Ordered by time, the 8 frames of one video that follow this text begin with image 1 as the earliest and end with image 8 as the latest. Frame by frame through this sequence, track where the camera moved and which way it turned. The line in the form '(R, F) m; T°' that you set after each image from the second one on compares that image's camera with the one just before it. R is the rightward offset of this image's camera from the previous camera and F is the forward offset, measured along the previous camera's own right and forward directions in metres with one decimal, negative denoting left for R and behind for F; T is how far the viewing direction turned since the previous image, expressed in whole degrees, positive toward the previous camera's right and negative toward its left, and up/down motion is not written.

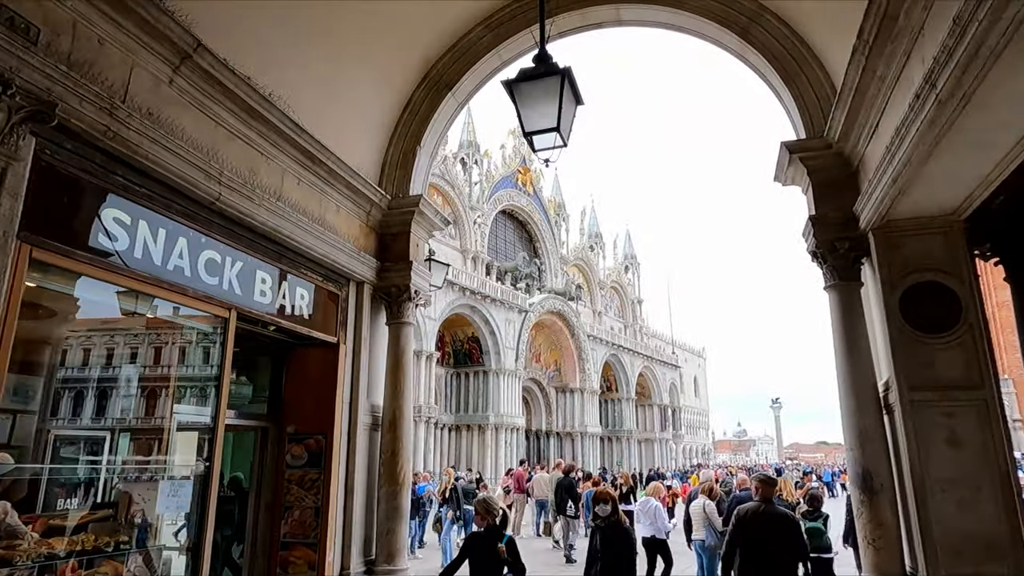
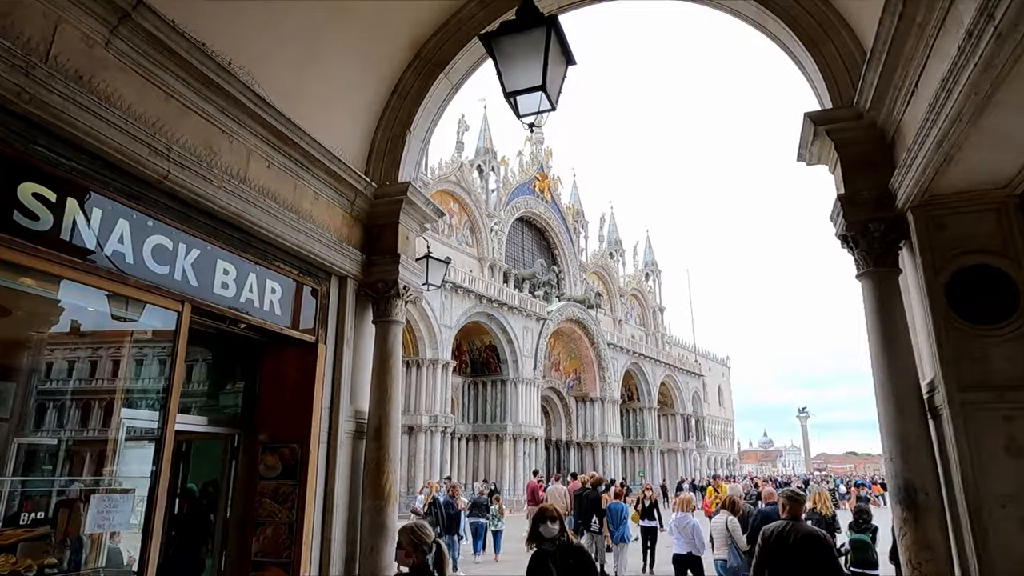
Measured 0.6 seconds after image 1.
(+0.2, +0.4) m; -2°
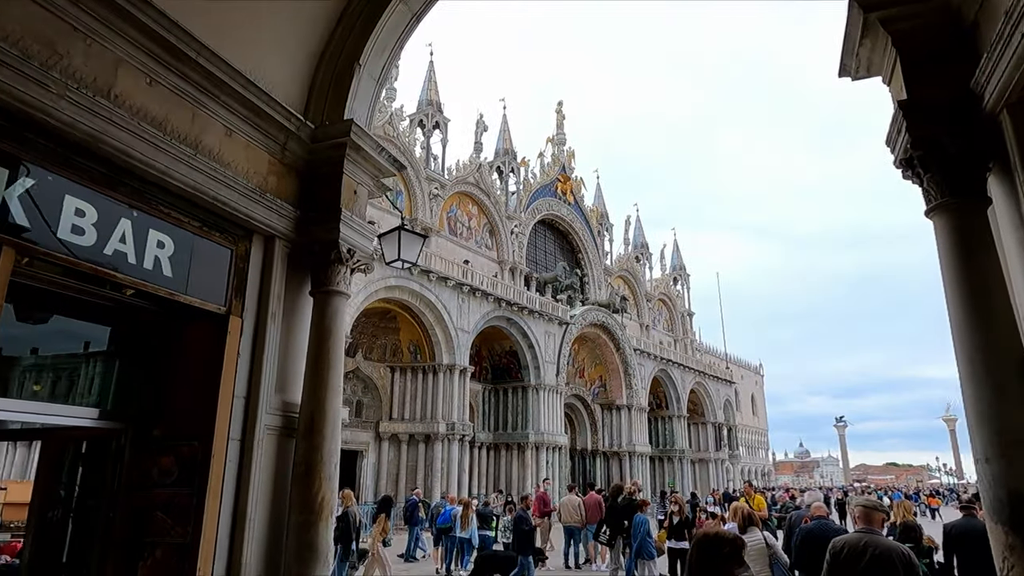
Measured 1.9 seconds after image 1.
(+0.3, +0.8) m; -2°
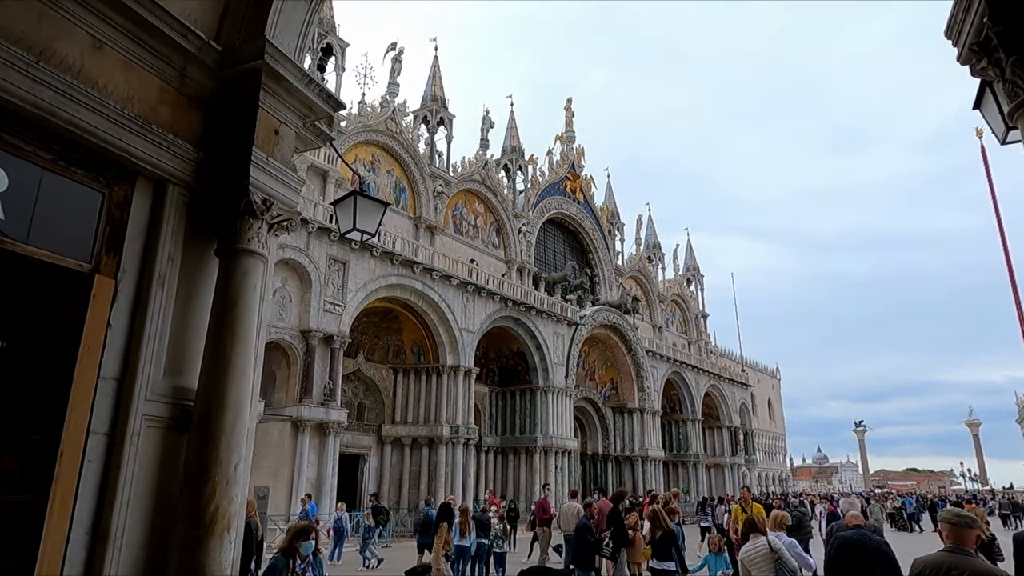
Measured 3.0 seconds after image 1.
(+0.2, +0.7) m; -1°
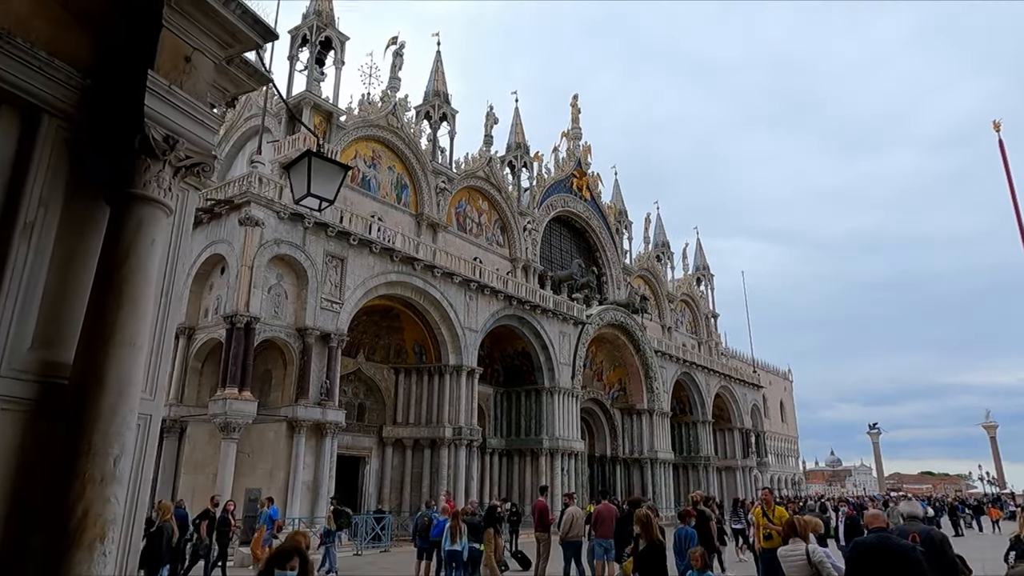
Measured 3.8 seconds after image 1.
(+0.2, +0.5) m; -1°
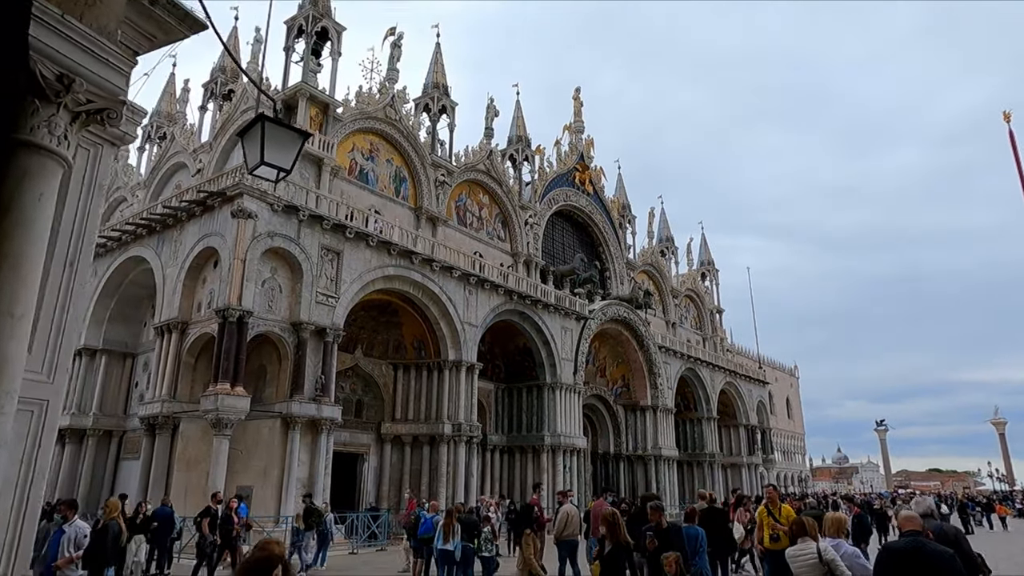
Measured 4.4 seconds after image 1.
(+0.2, +0.3) m; 0°
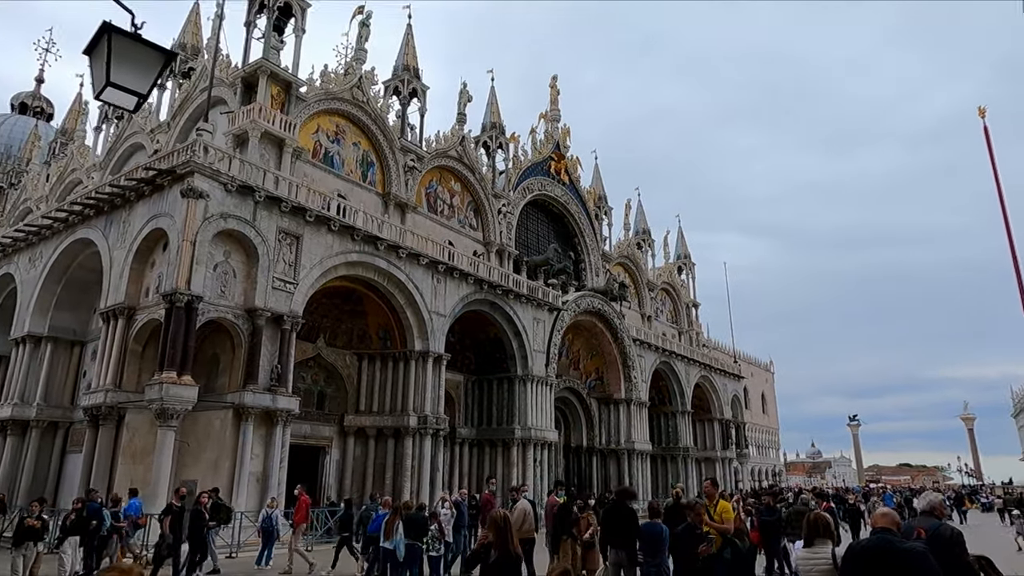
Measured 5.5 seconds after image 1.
(+0.3, +0.6) m; +2°
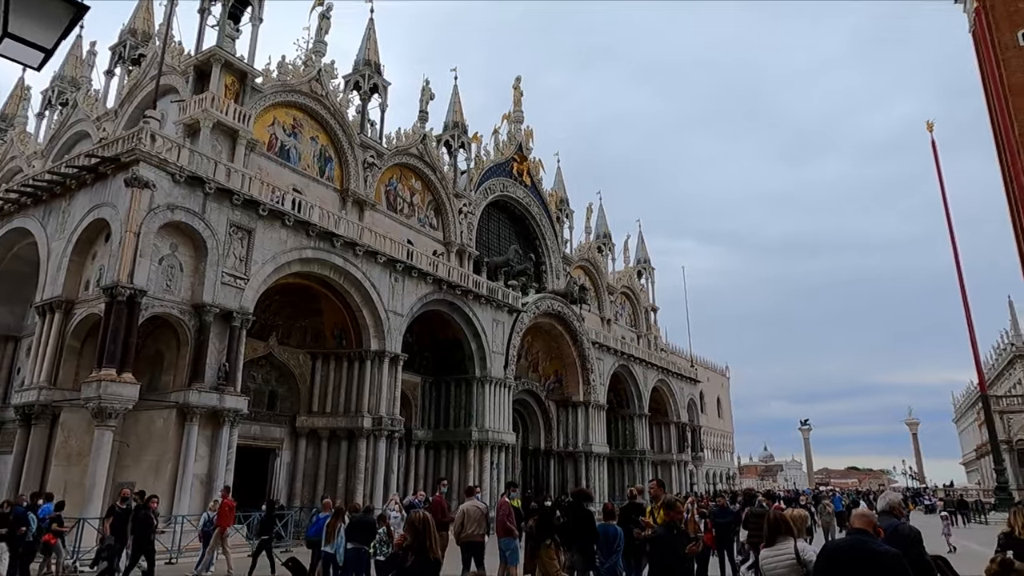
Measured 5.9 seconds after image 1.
(+0.1, +0.2) m; +3°
